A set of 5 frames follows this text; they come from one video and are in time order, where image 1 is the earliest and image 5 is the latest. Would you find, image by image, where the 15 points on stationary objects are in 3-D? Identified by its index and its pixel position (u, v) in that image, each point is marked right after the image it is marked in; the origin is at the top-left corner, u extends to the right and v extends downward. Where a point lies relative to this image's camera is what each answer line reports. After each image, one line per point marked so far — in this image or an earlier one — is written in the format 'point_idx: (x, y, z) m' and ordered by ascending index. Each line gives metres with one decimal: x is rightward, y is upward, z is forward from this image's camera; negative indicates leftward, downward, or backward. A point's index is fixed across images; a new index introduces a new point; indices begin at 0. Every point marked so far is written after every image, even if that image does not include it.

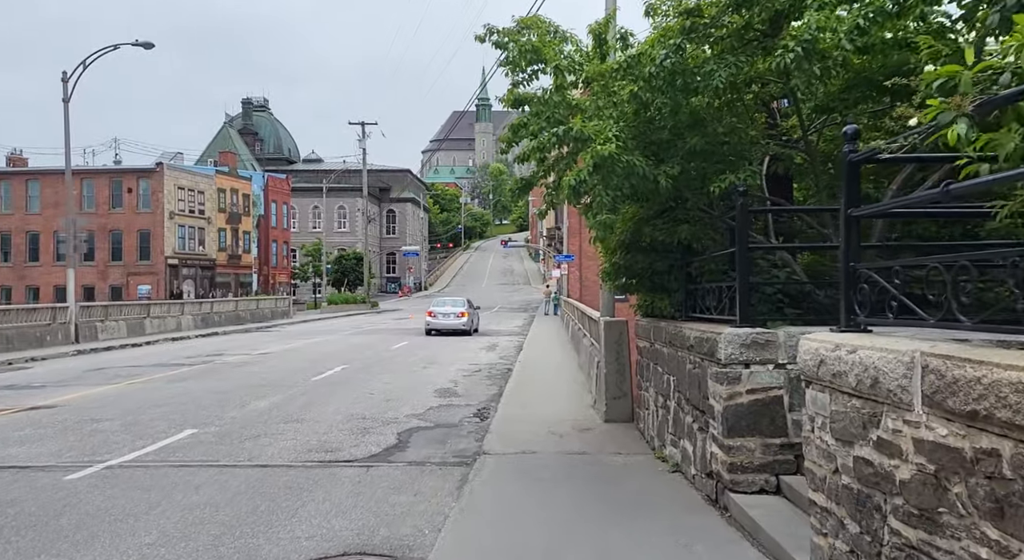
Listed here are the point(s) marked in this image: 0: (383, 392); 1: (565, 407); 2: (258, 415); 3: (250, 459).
0: (-2.3, -2.1, +13.2) m
1: (+0.8, -1.9, +10.8) m
2: (-3.8, -2.0, +10.8) m
3: (-2.9, -2.0, +8.0) m
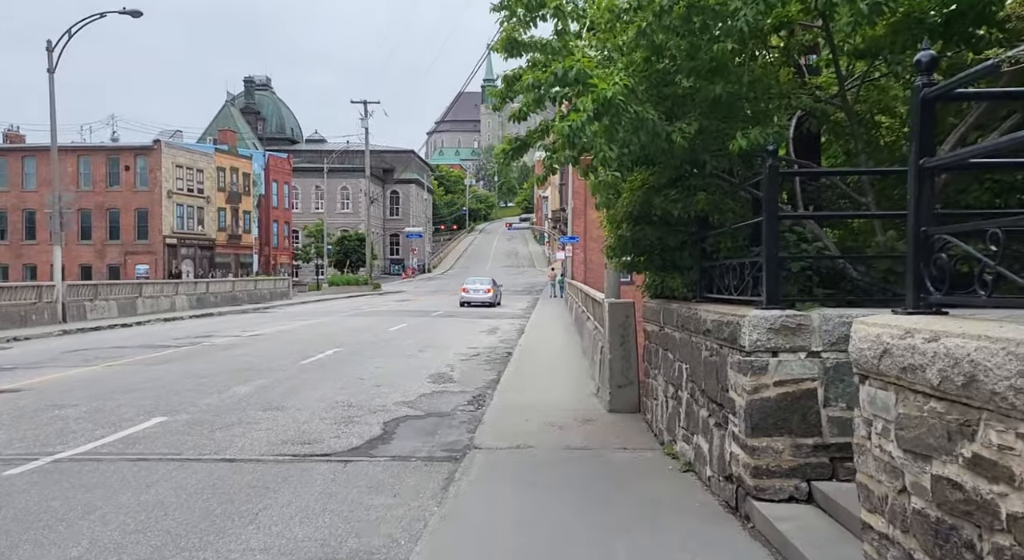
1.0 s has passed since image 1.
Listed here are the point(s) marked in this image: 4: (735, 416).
0: (-2.4, -1.7, +12.5) m
1: (+0.7, -1.6, +10.1) m
2: (-3.8, -1.7, +10.0) m
3: (-3.0, -1.7, +7.3) m
4: (+1.5, -0.9, +5.0) m
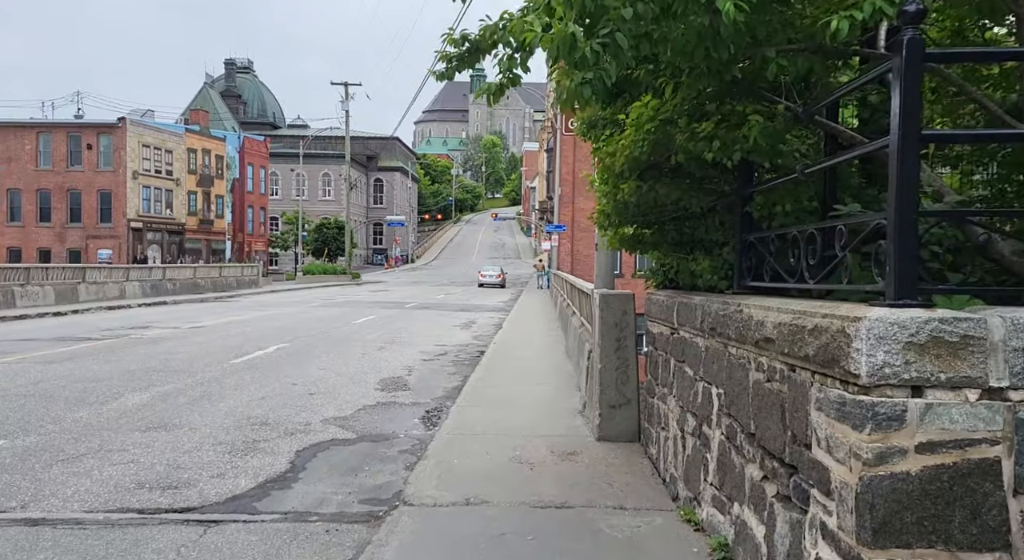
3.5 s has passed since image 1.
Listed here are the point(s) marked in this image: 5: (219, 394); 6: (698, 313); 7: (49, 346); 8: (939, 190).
0: (-2.8, -1.5, +10.2) m
1: (+0.3, -1.4, +7.8) m
2: (-4.2, -1.5, +7.7) m
3: (-3.3, -1.5, +5.0) m
4: (+1.2, -0.8, +2.8) m
5: (-3.7, -1.4, +9.2) m
6: (+1.2, -0.2, +4.8) m
7: (-8.6, -1.2, +13.6) m
8: (+2.1, +0.5, +3.6) m
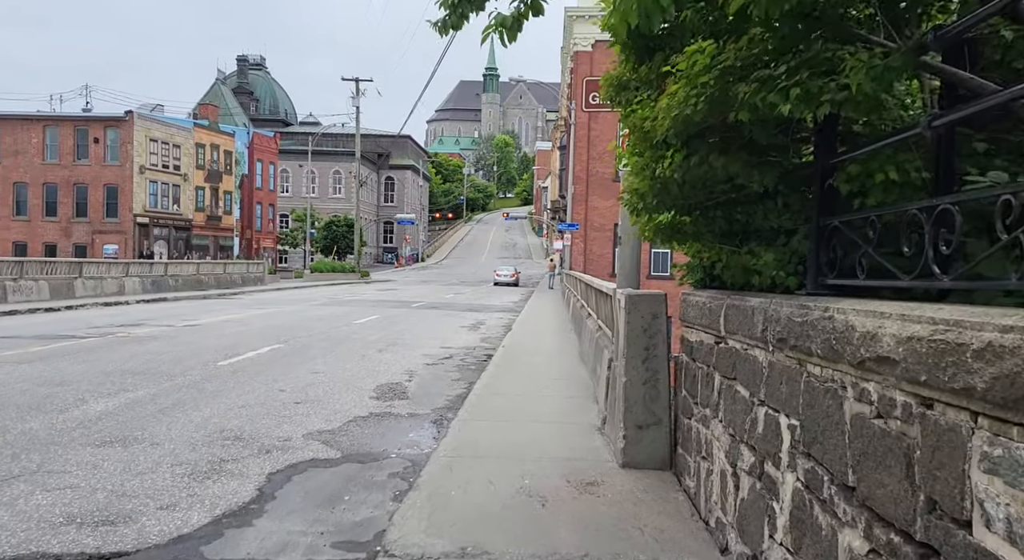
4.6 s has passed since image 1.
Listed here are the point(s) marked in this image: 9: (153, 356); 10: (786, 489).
0: (-2.7, -1.4, +9.2) m
1: (+0.4, -1.4, +6.8) m
2: (-4.2, -1.4, +6.8) m
3: (-3.3, -1.5, +4.0) m
4: (+1.2, -0.8, +1.8) m
5: (-3.6, -1.4, +8.3) m
6: (+1.3, -0.2, +3.7) m
7: (-8.5, -1.1, +12.7) m
8: (+2.2, +0.5, +2.5) m
9: (-5.7, -1.2, +11.6) m
10: (+1.2, -0.9, +3.3) m
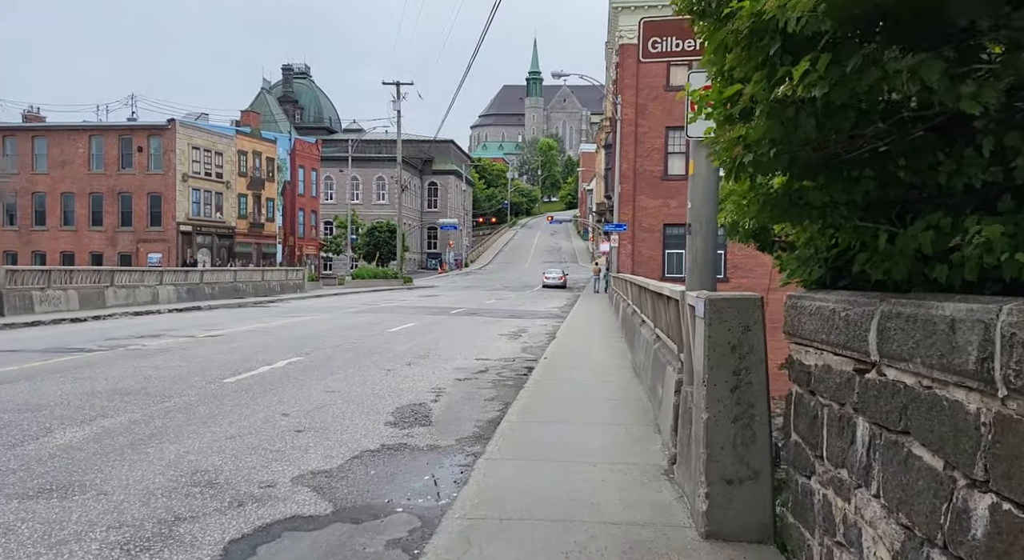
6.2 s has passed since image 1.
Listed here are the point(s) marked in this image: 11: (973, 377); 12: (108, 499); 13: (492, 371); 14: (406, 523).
0: (-2.2, -1.5, +7.9) m
1: (+0.7, -1.4, +5.3) m
2: (-3.8, -1.4, +5.5) m
3: (-3.2, -1.5, +2.7) m
4: (+1.2, -0.8, +0.2) m
5: (-3.2, -1.4, +7.0) m
6: (+1.4, -0.2, +2.2) m
7: (-7.8, -1.3, +11.7) m
8: (+2.2, +0.5, +0.9) m
9: (-5.1, -1.3, +10.4) m
10: (+1.3, -0.9, +1.7) m
11: (+1.4, -0.3, +2.2) m
12: (-2.8, -1.5, +5.0) m
13: (-0.3, -1.4, +11.4) m
14: (-0.7, -1.6, +4.7) m
